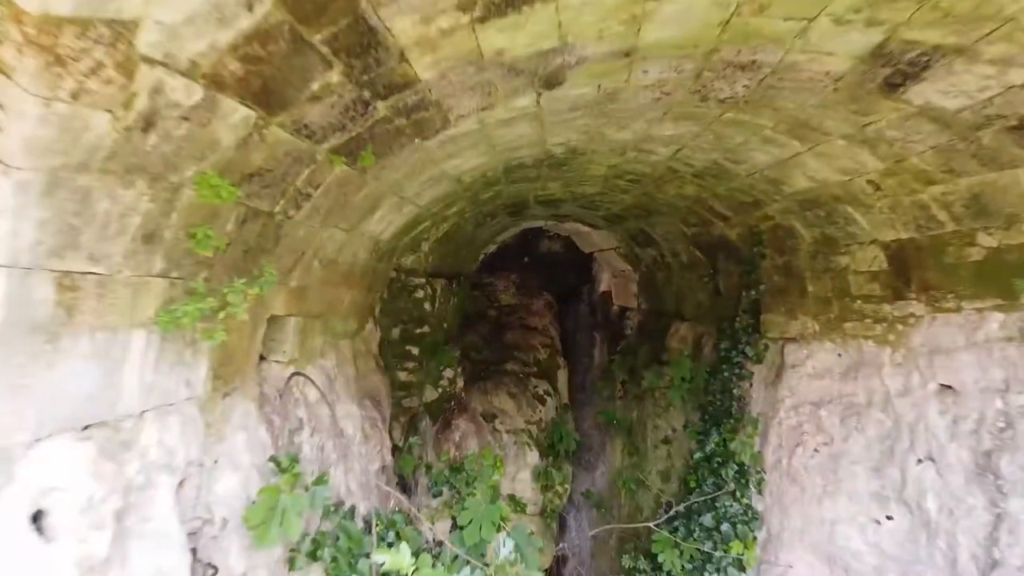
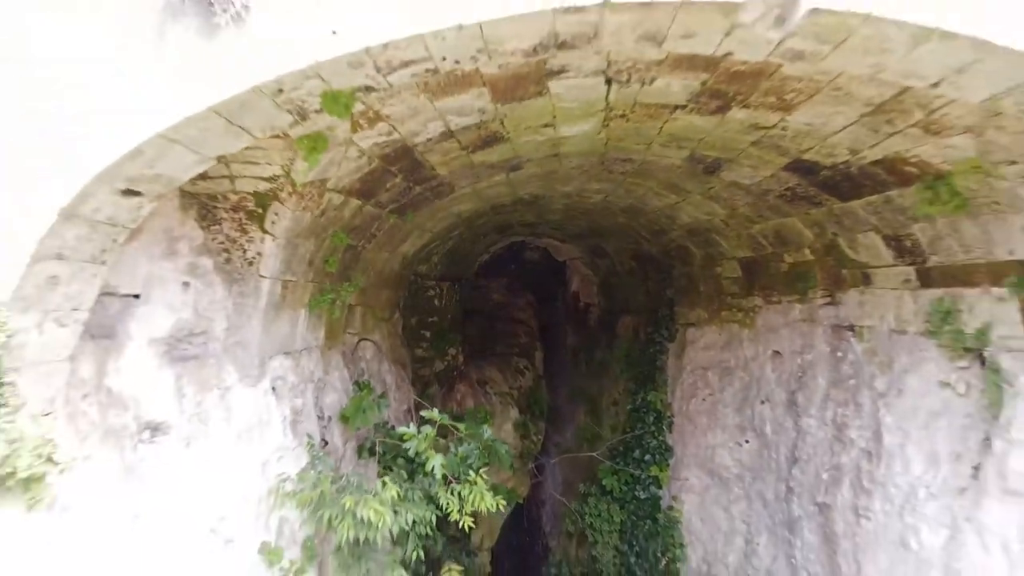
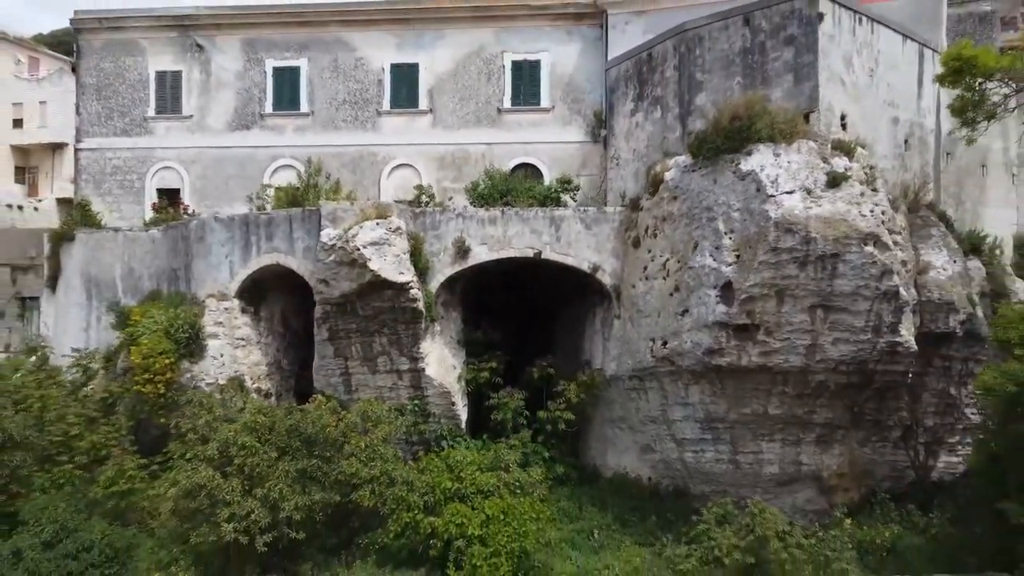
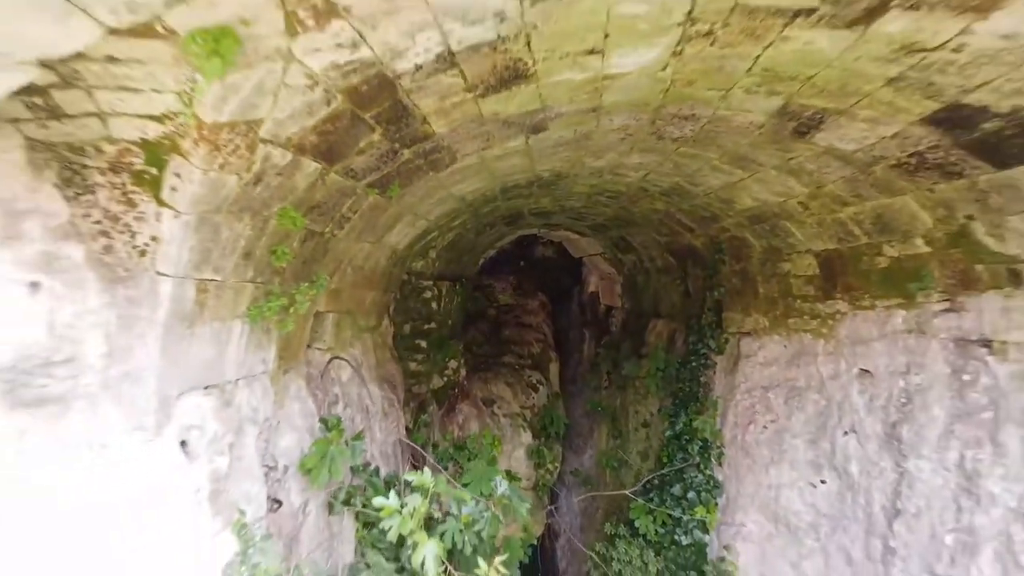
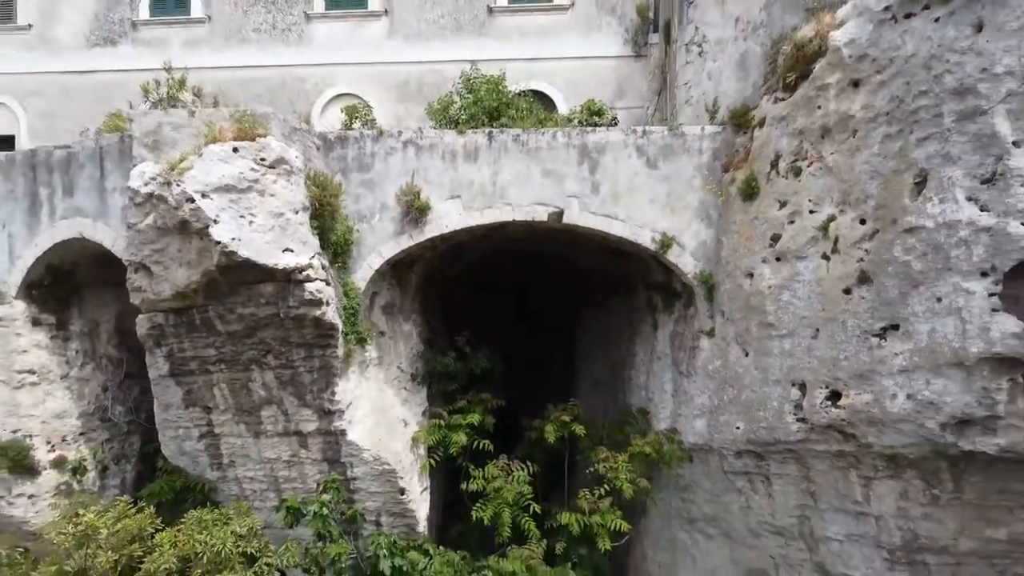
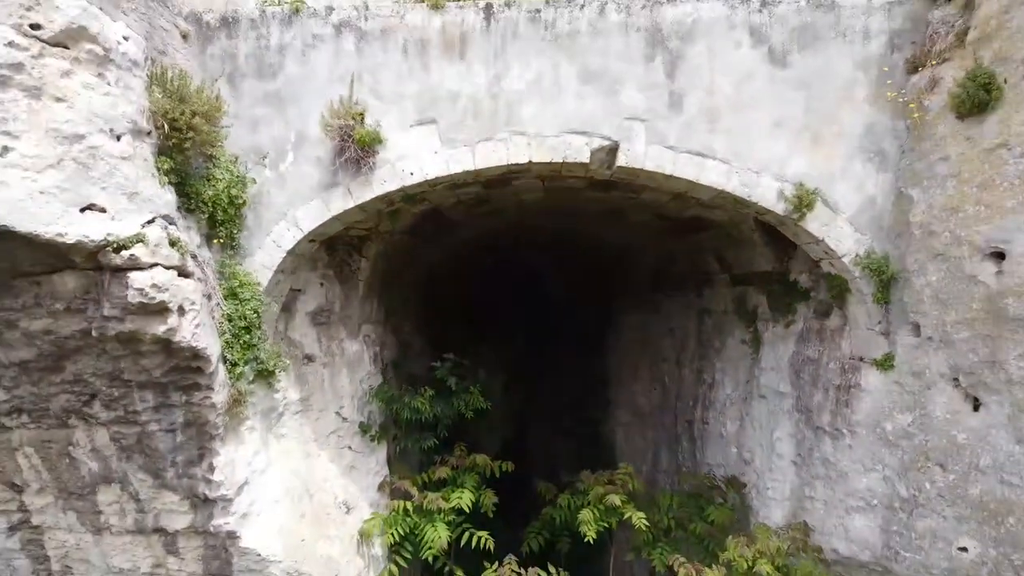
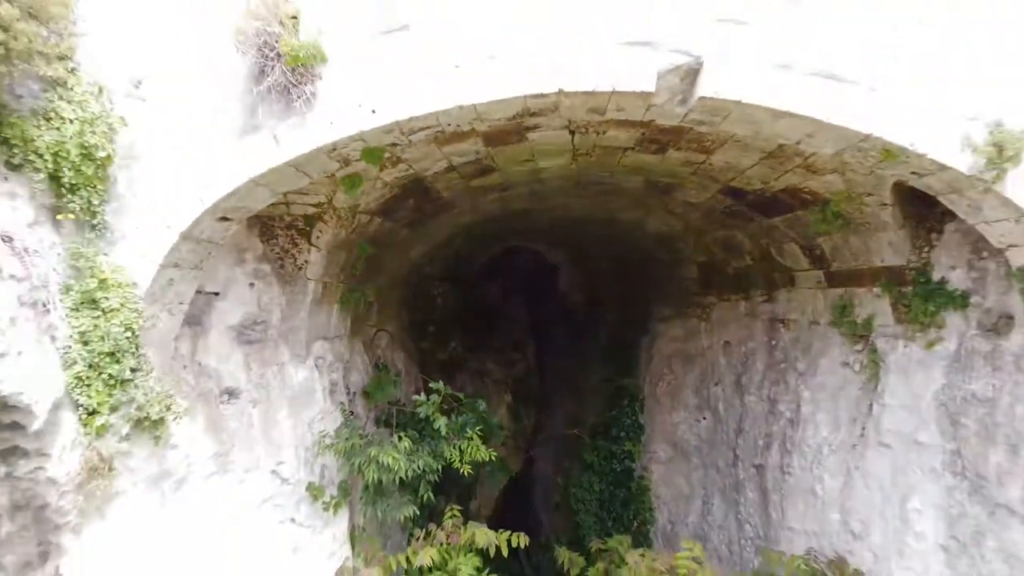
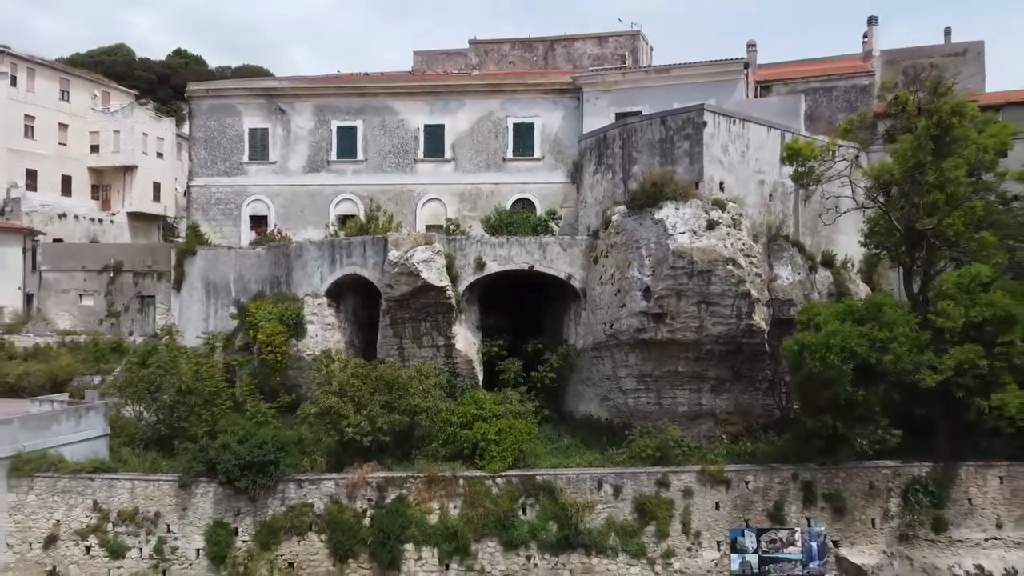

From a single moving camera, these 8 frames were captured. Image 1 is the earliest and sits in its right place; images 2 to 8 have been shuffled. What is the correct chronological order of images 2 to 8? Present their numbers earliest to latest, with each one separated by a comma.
4, 2, 7, 6, 5, 3, 8
